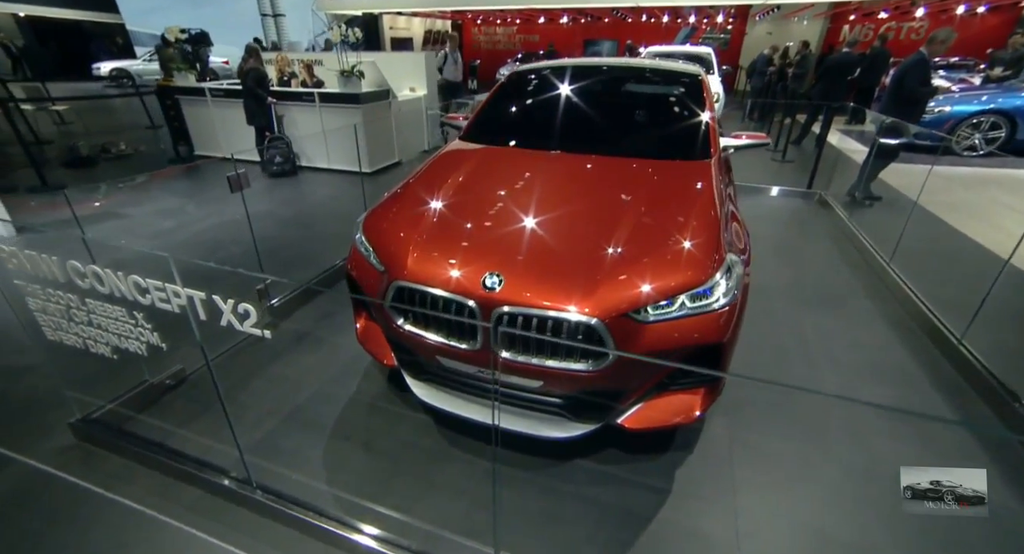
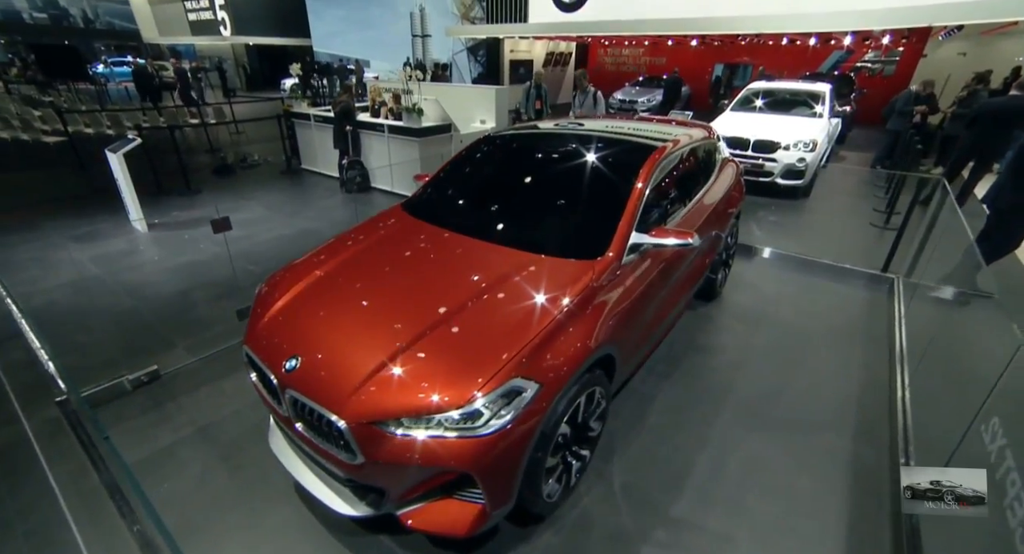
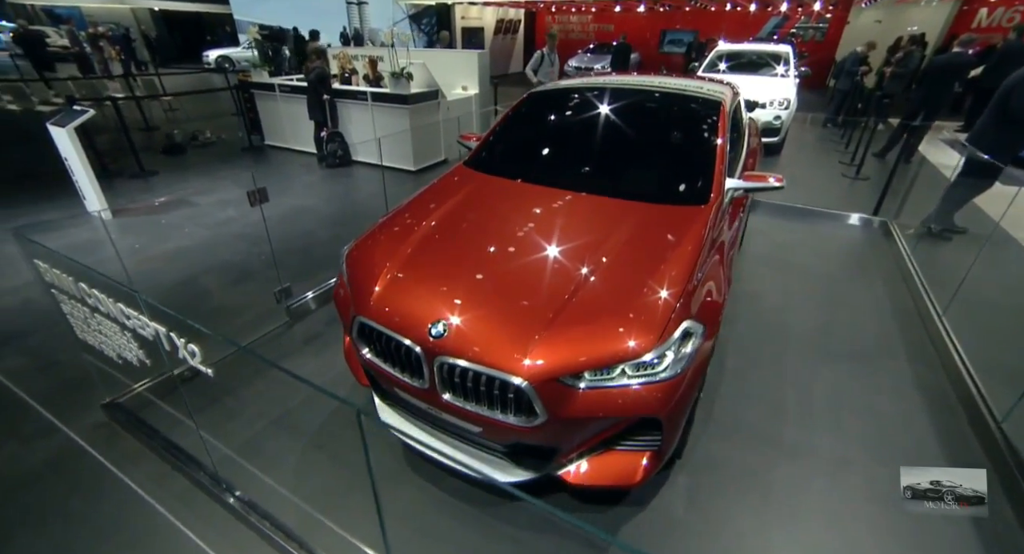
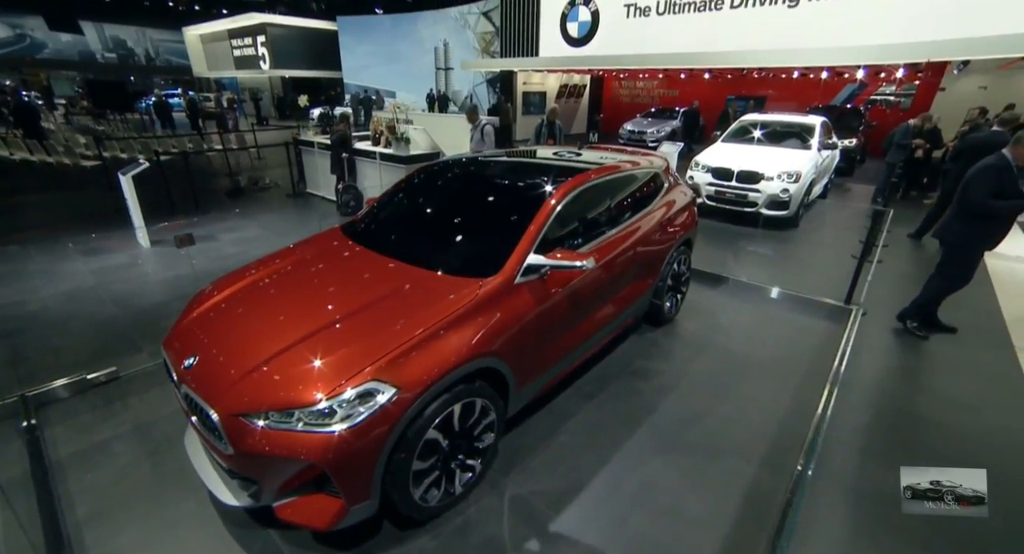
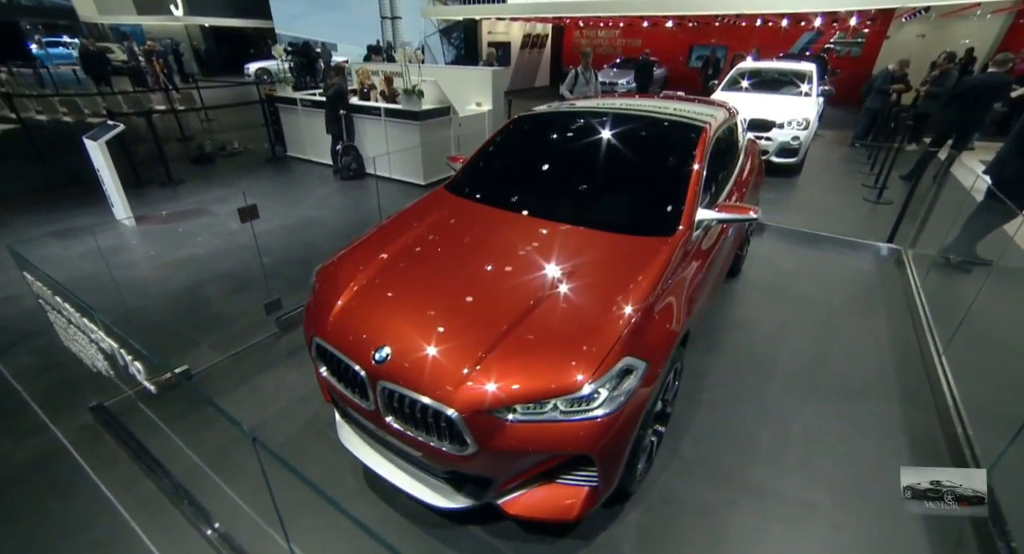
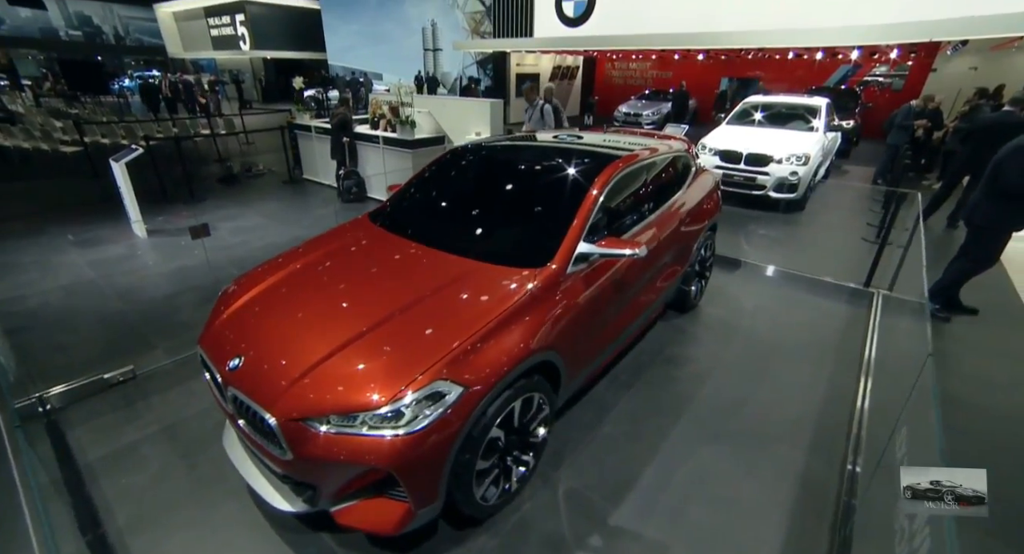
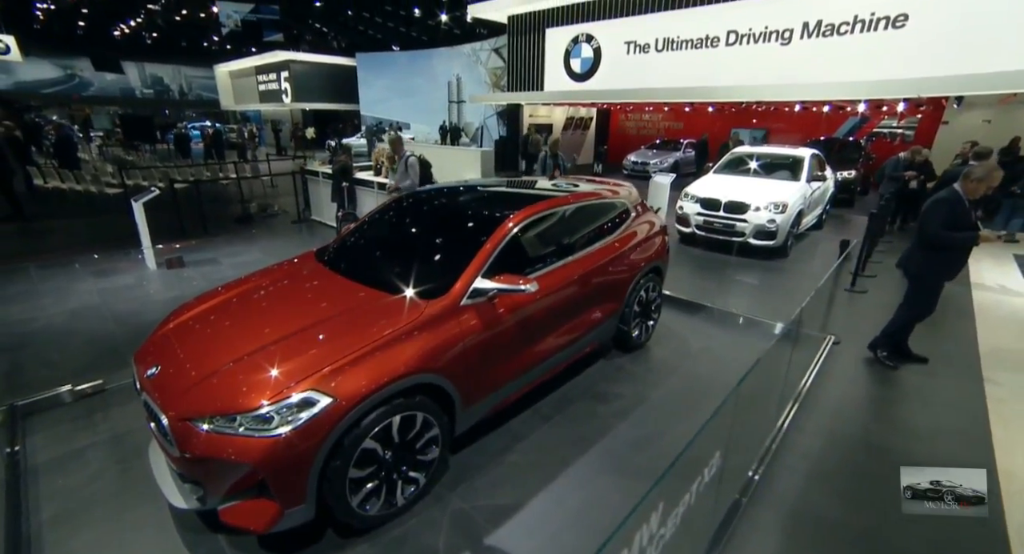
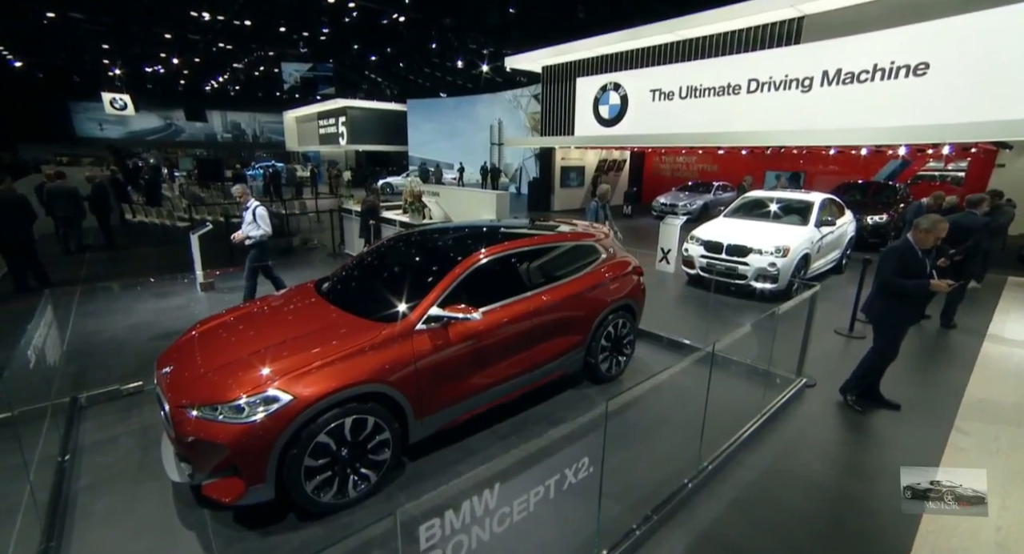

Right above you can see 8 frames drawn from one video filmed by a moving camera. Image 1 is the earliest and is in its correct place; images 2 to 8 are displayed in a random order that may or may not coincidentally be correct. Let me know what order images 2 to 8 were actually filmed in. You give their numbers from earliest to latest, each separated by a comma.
3, 5, 2, 6, 4, 7, 8
